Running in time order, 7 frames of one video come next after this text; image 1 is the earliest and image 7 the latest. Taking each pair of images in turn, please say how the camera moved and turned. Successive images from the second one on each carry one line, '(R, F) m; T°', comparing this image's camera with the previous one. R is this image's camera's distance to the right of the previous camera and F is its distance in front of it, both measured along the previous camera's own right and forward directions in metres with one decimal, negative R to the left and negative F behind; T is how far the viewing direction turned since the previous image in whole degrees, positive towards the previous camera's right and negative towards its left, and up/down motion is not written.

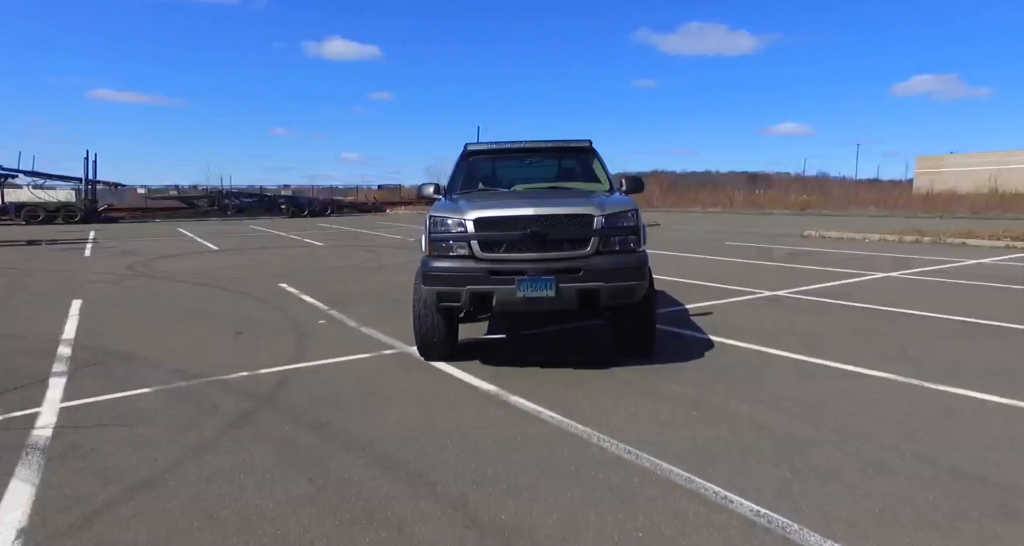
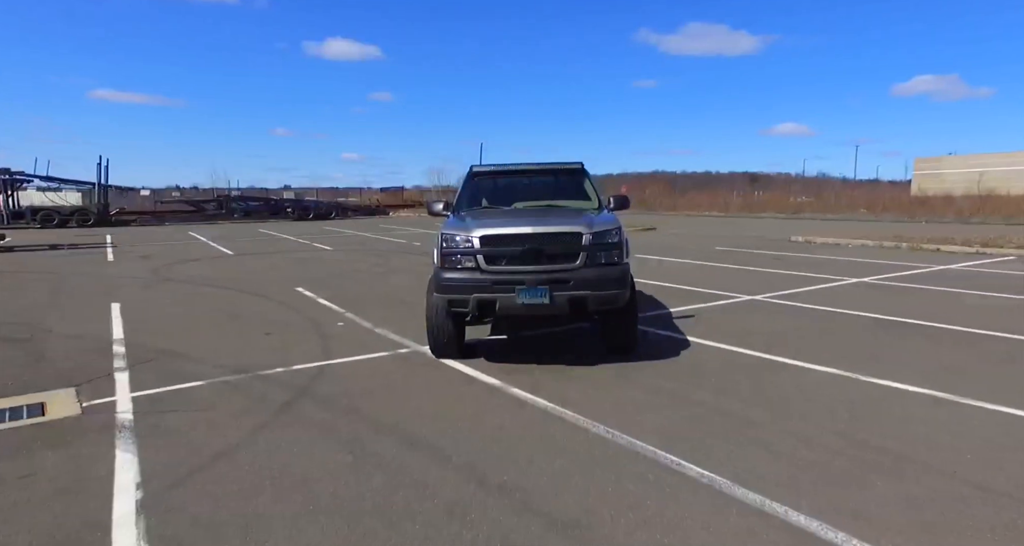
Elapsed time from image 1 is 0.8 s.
(0.0, -0.8) m; 0°
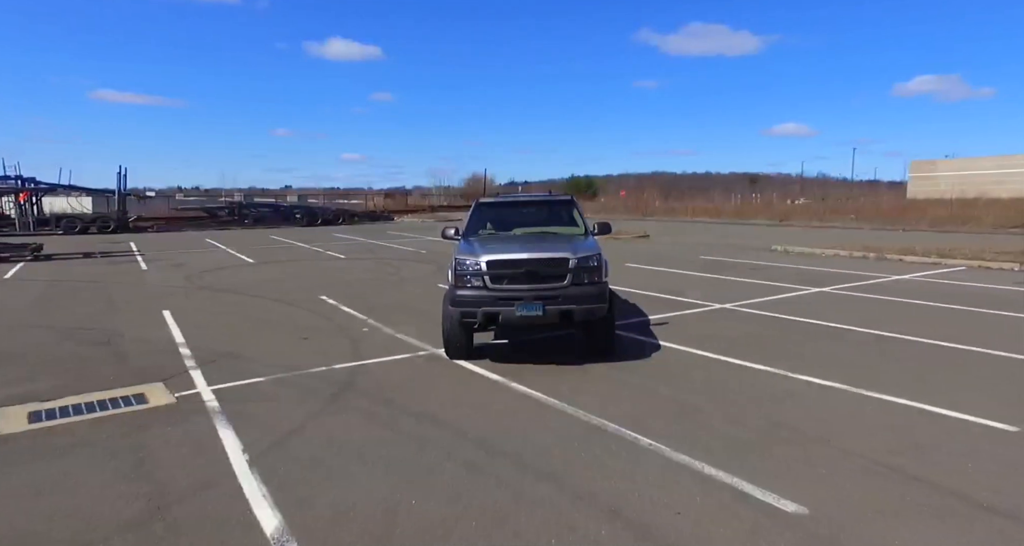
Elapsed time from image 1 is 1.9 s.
(0.0, -1.3) m; 0°
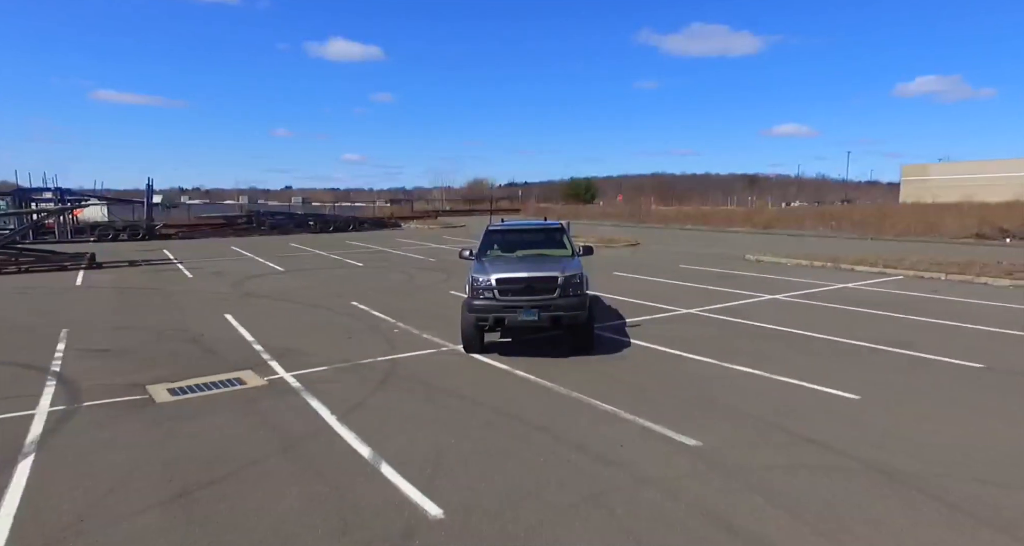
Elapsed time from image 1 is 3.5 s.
(0.0, -2.1) m; 0°
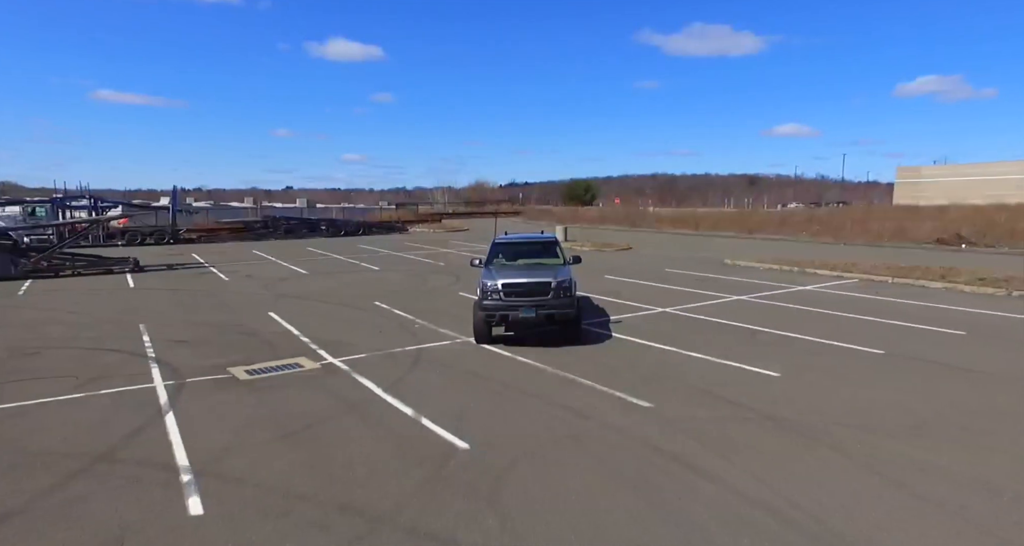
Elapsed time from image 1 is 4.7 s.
(0.0, -2.1) m; 0°
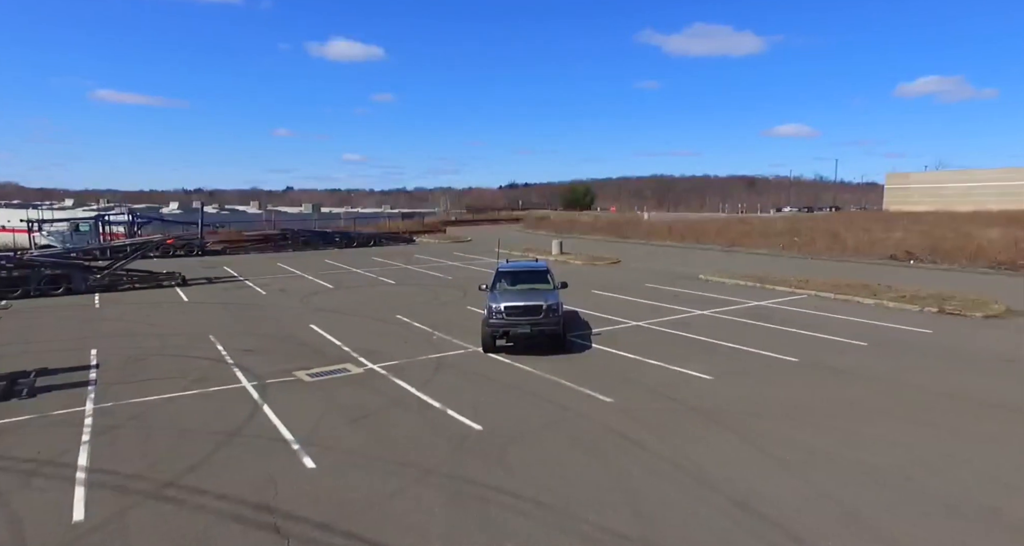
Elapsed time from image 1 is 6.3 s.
(0.0, -2.9) m; 0°
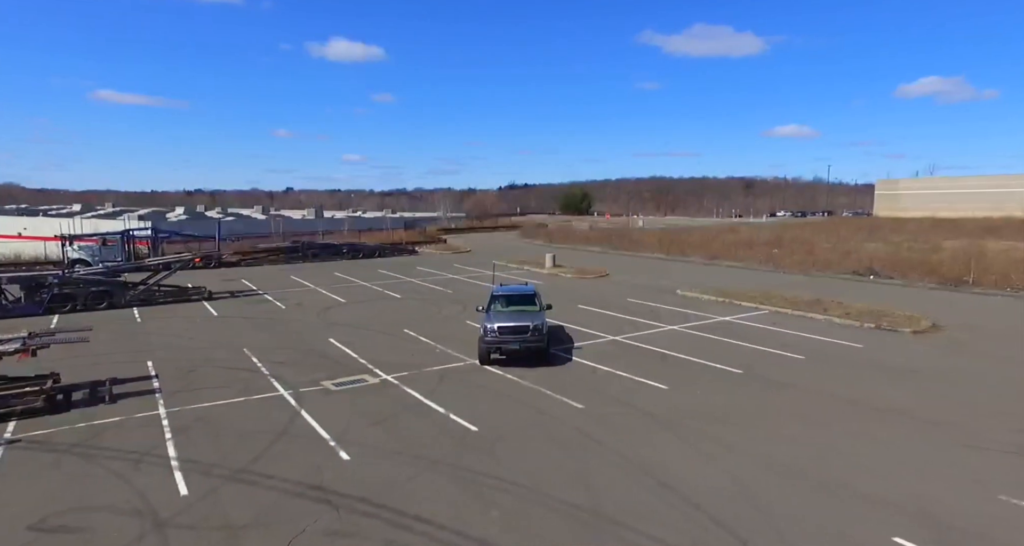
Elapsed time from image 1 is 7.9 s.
(+0.2, -2.5) m; 0°
